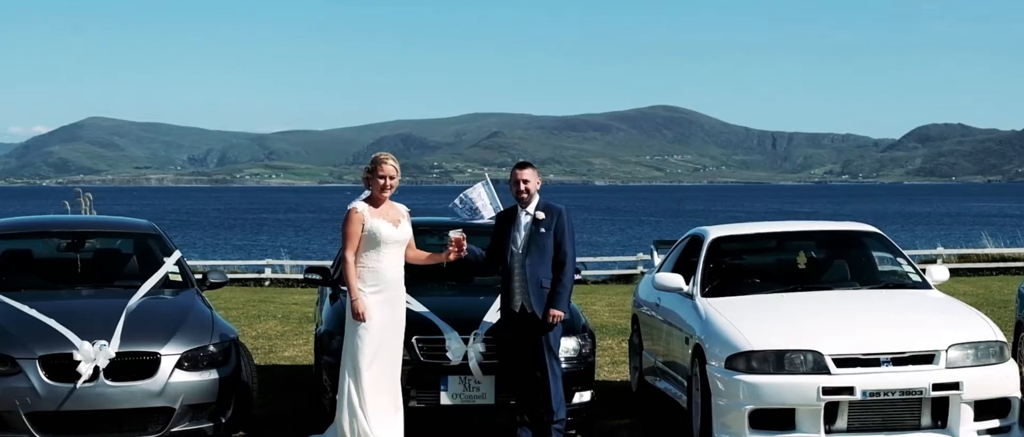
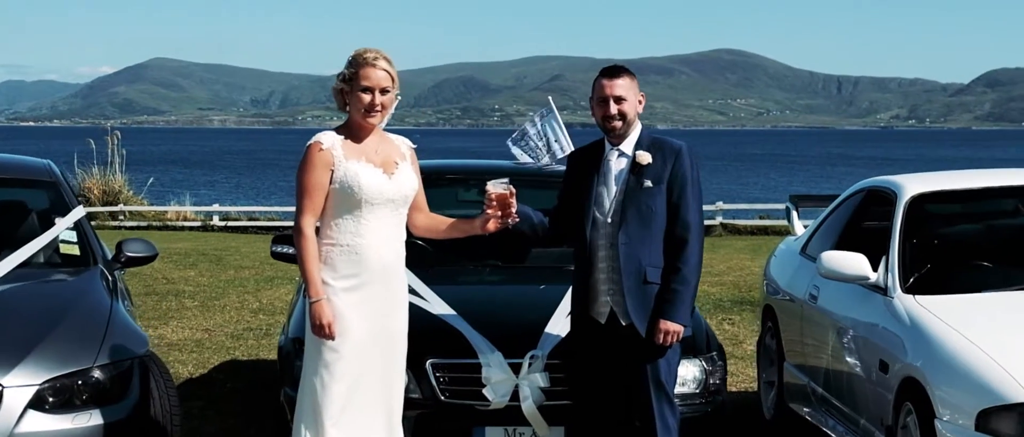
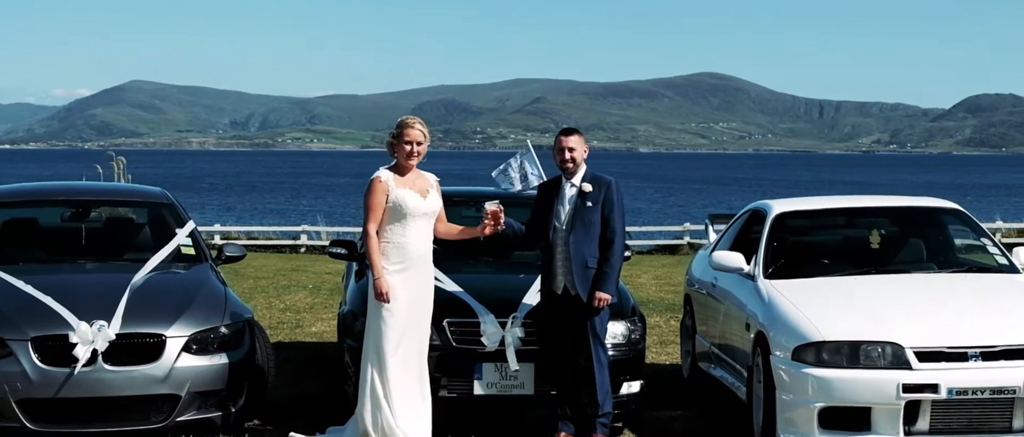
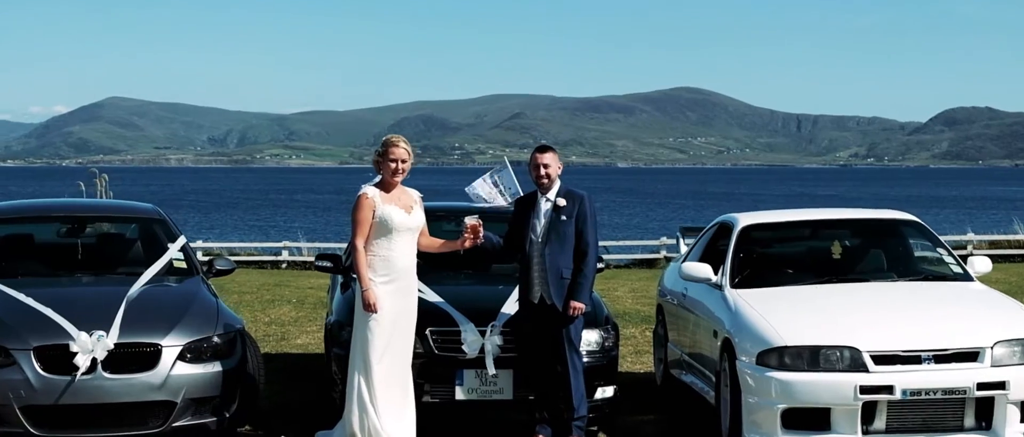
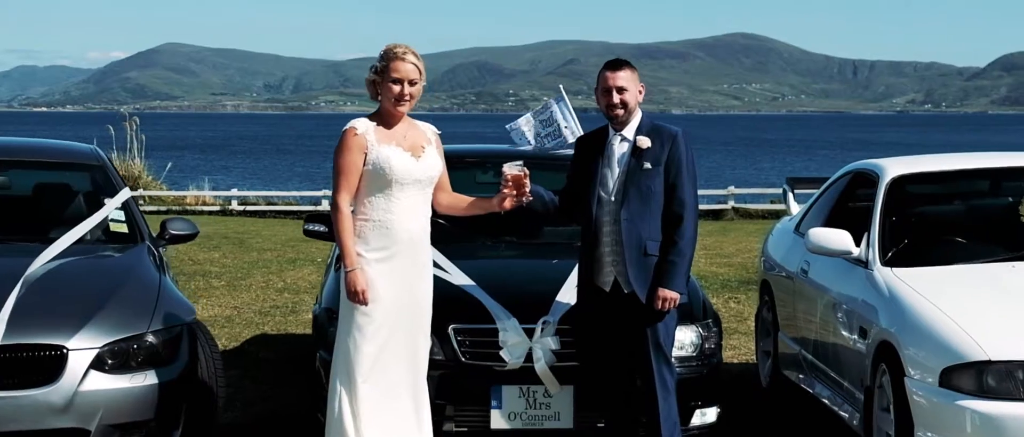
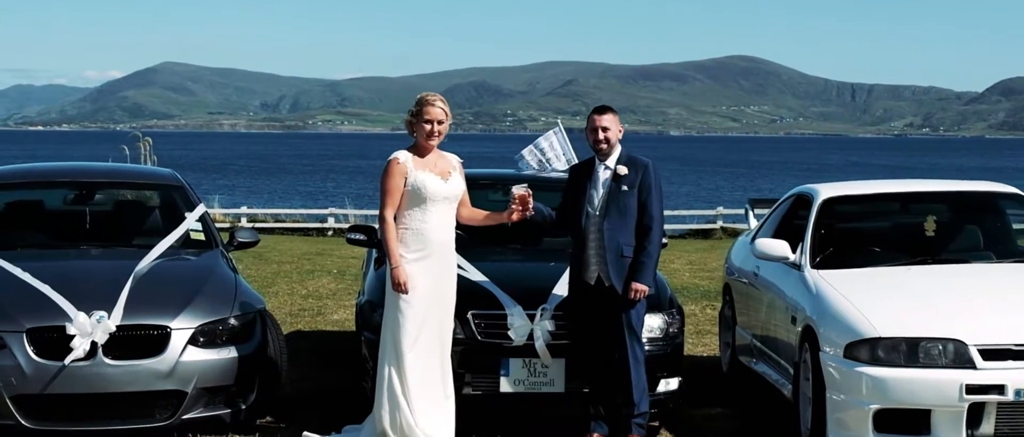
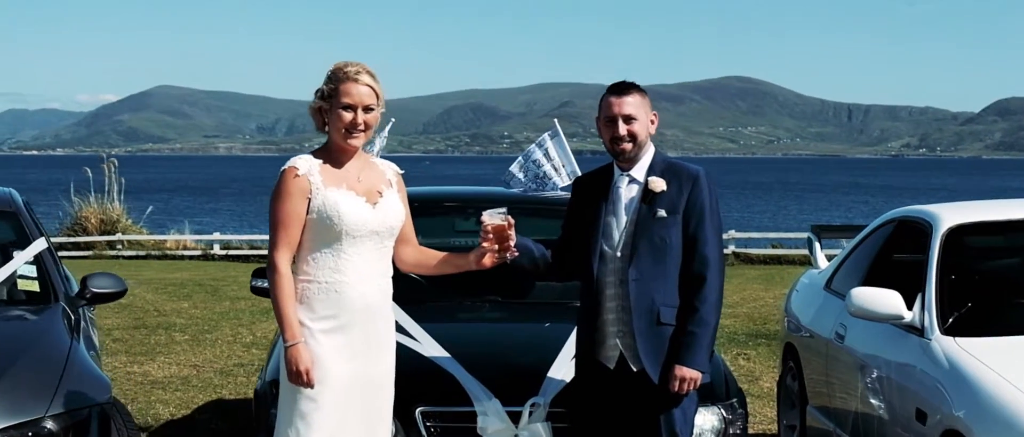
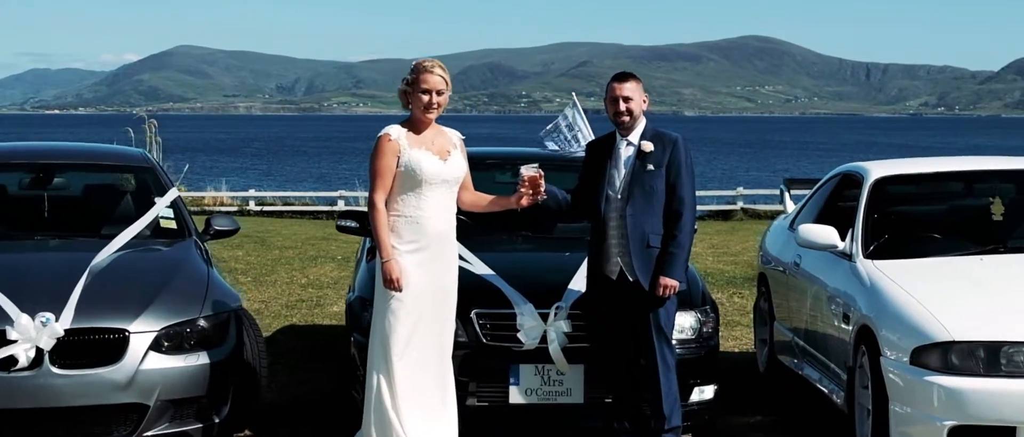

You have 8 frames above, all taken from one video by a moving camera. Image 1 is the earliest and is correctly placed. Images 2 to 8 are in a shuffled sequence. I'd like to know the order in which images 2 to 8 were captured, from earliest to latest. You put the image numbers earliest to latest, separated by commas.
4, 3, 6, 8, 5, 2, 7
